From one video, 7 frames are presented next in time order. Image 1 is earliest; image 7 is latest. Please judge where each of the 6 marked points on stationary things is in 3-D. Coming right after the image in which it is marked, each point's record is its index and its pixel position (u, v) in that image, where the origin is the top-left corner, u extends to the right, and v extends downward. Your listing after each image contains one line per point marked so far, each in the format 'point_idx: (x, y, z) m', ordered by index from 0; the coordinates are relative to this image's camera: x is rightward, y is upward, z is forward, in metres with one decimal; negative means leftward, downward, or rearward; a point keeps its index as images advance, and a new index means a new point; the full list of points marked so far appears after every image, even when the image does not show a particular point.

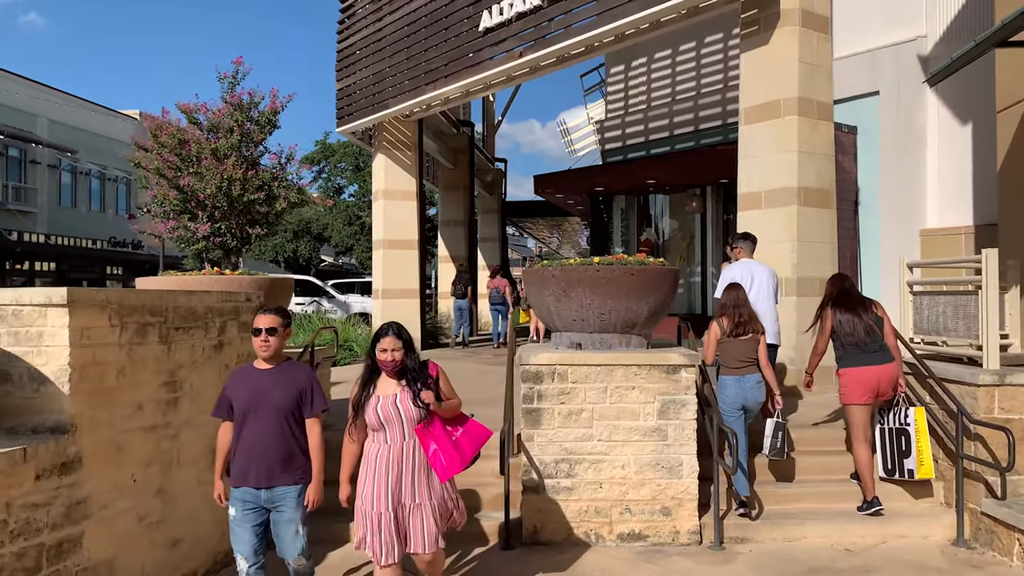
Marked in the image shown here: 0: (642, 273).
0: (+0.8, +0.1, +4.9) m
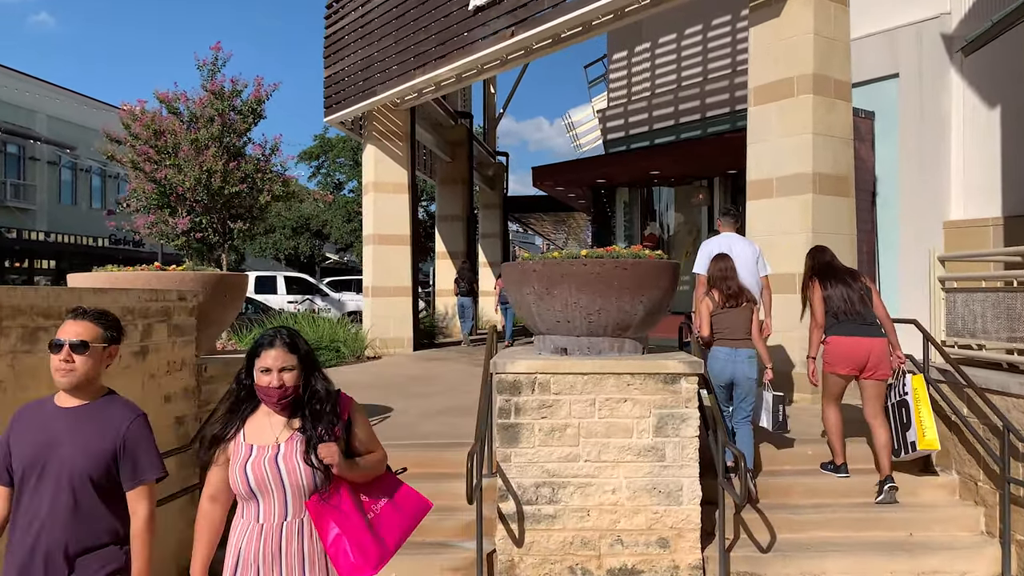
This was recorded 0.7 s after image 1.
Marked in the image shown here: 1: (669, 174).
0: (+0.6, +0.1, +4.2) m
1: (+2.4, +1.8, +12.4) m
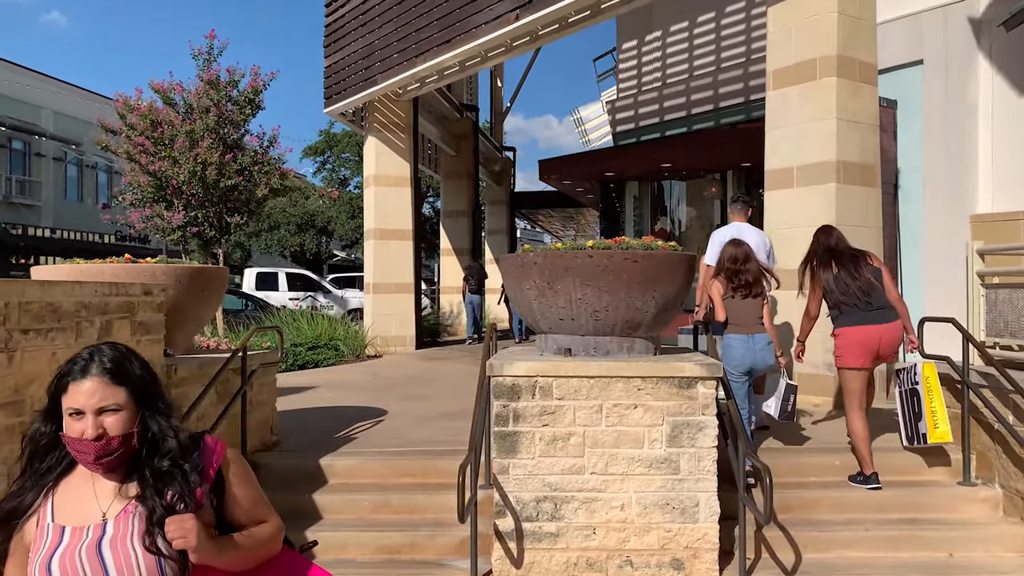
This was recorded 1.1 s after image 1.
0: (+0.6, +0.1, +3.8) m
1: (+2.5, +1.8, +12.0) m
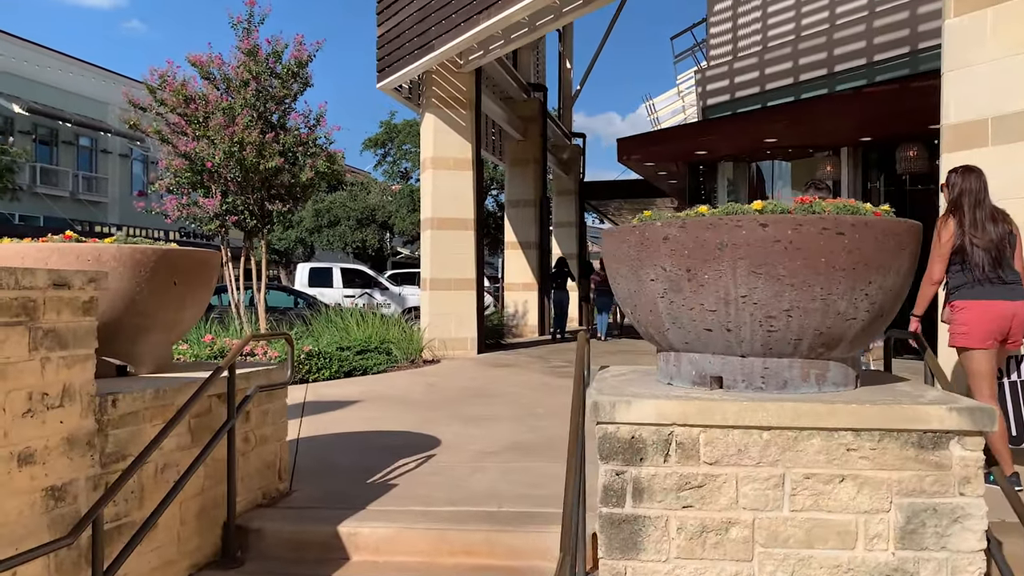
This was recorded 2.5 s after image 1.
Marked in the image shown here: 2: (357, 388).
0: (+1.0, +0.2, +2.3) m
1: (+3.4, +1.8, +10.2) m
2: (-1.5, -0.9, +7.7) m
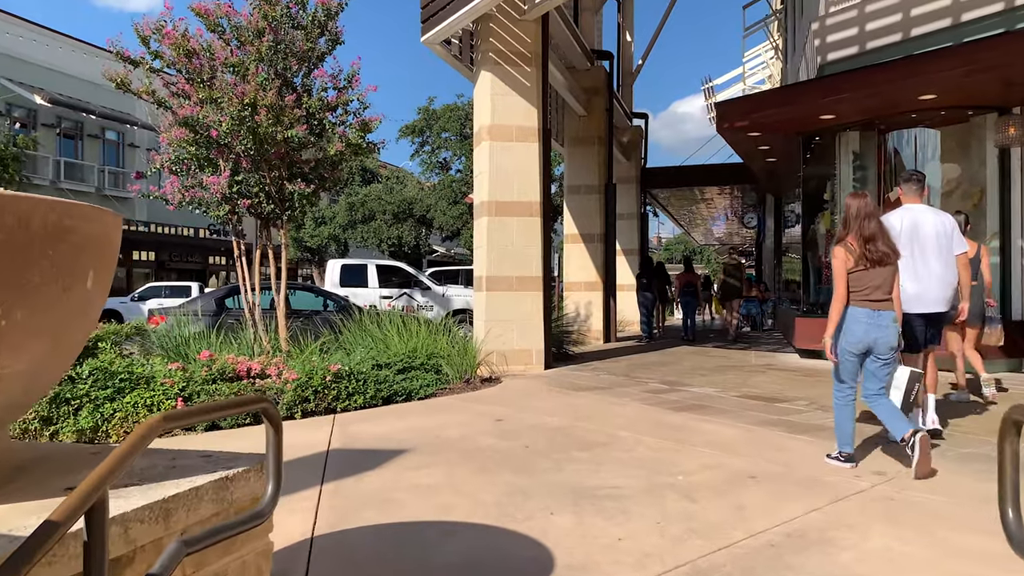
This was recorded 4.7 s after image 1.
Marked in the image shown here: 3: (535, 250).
0: (+1.4, +0.1, +0.1) m
1: (+4.2, +1.8, +8.0) m
2: (-0.8, -0.9, +5.7) m
3: (+0.2, +0.4, +8.8) m
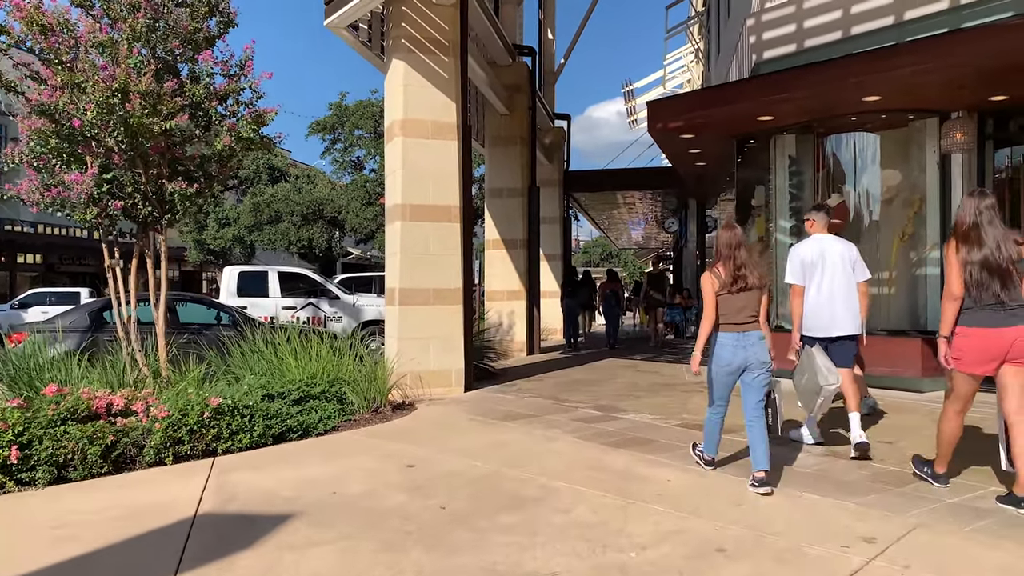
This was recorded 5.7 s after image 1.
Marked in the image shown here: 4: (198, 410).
0: (+1.5, 0.0, -0.5) m
1: (+3.5, +1.7, +7.6) m
2: (-1.3, -1.1, +4.8) m
3: (-0.6, +0.3, +7.9) m
4: (-2.1, -0.8, +5.4) m
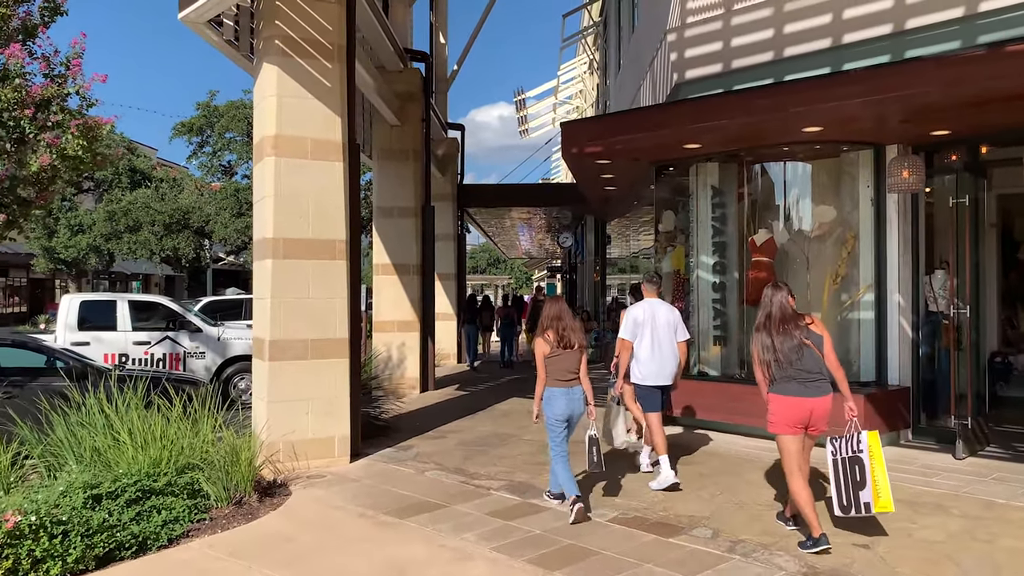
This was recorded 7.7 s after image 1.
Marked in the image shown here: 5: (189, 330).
0: (+1.8, -0.4, -1.4) m
1: (+2.6, +1.3, +6.9) m
2: (-1.7, -1.5, +3.5) m
3: (-1.4, -0.1, +6.7) m
4: (-2.6, -1.2, +4.0) m
5: (-4.2, -0.6, +10.7) m
